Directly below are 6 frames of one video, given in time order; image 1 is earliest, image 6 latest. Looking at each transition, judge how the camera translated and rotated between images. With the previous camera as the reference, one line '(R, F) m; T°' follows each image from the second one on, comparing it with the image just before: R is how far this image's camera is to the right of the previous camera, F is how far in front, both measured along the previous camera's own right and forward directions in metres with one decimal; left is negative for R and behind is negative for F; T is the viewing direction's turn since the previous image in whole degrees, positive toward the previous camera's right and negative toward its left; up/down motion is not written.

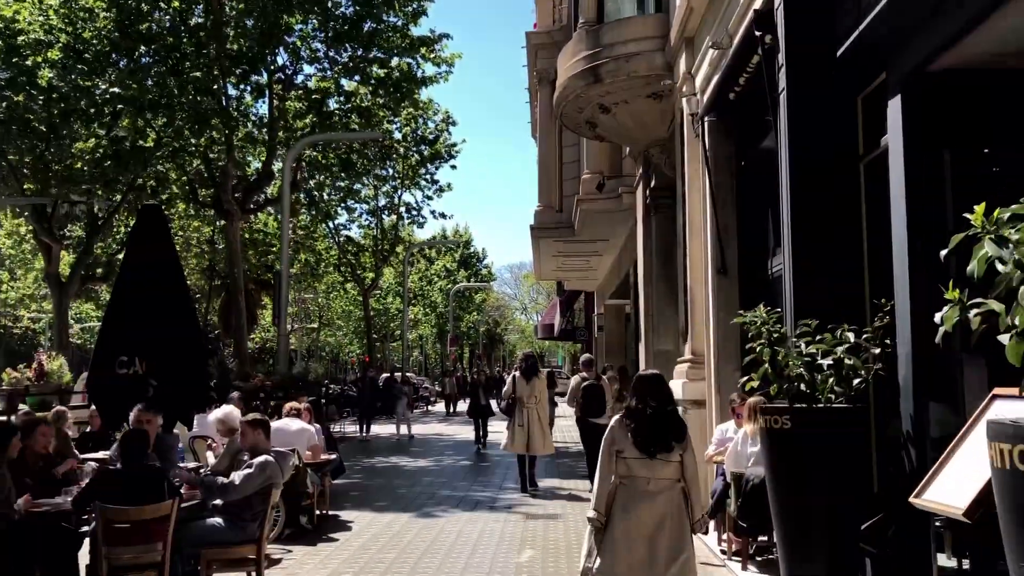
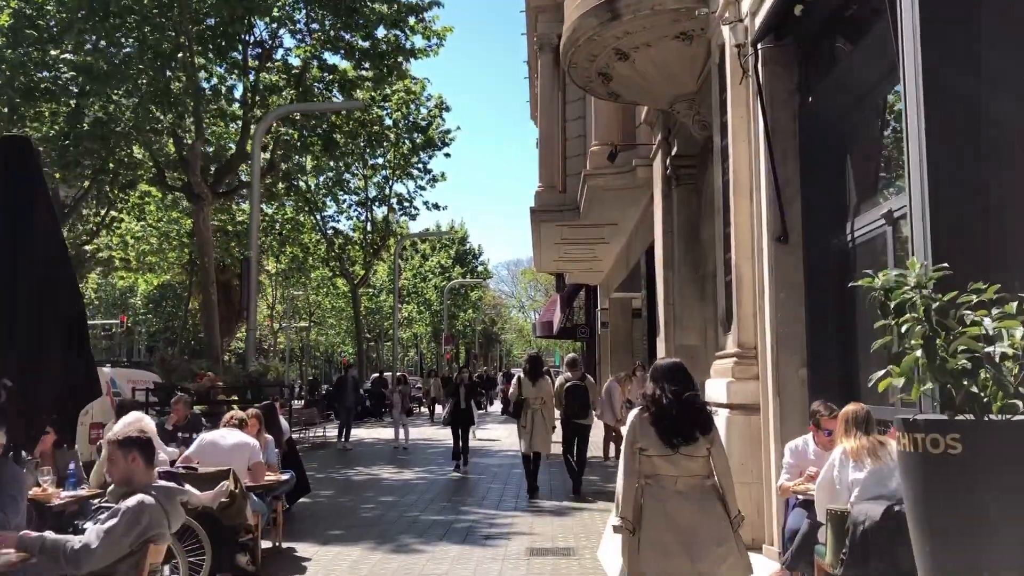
(0.0, +1.9) m; 0°
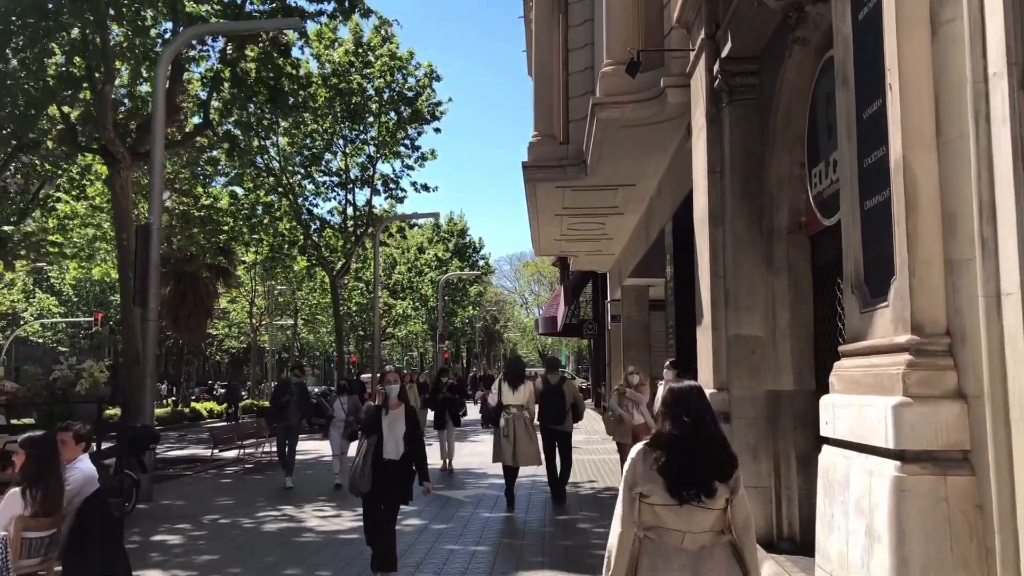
(+0.3, +3.8) m; 0°
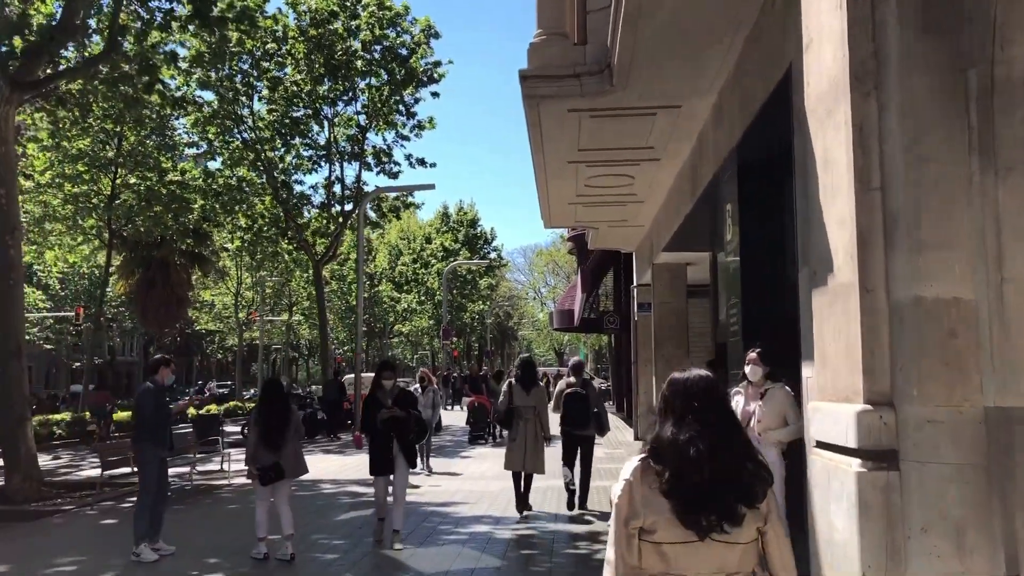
(+0.2, +3.9) m; -1°
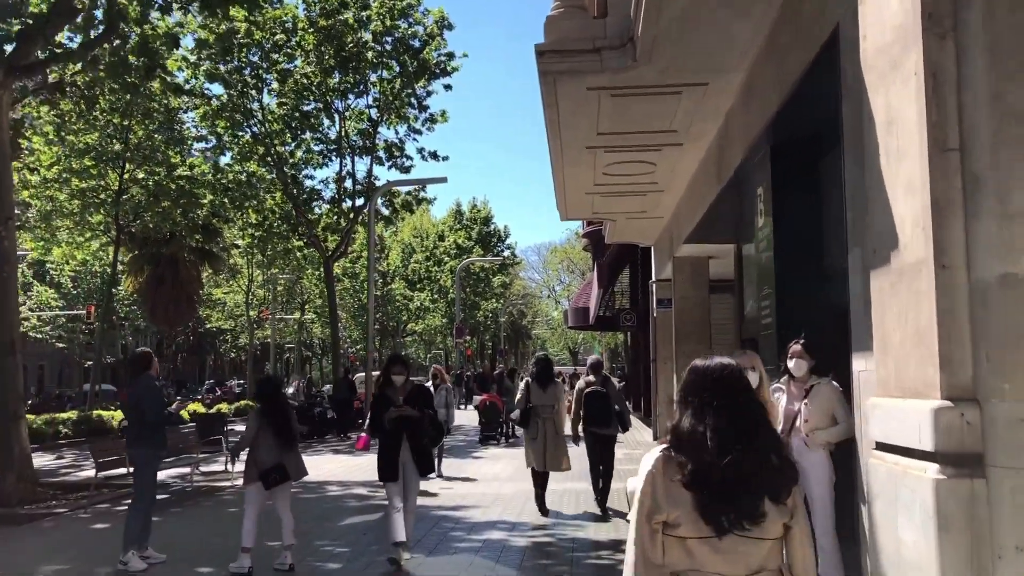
(0.0, +0.6) m; -1°
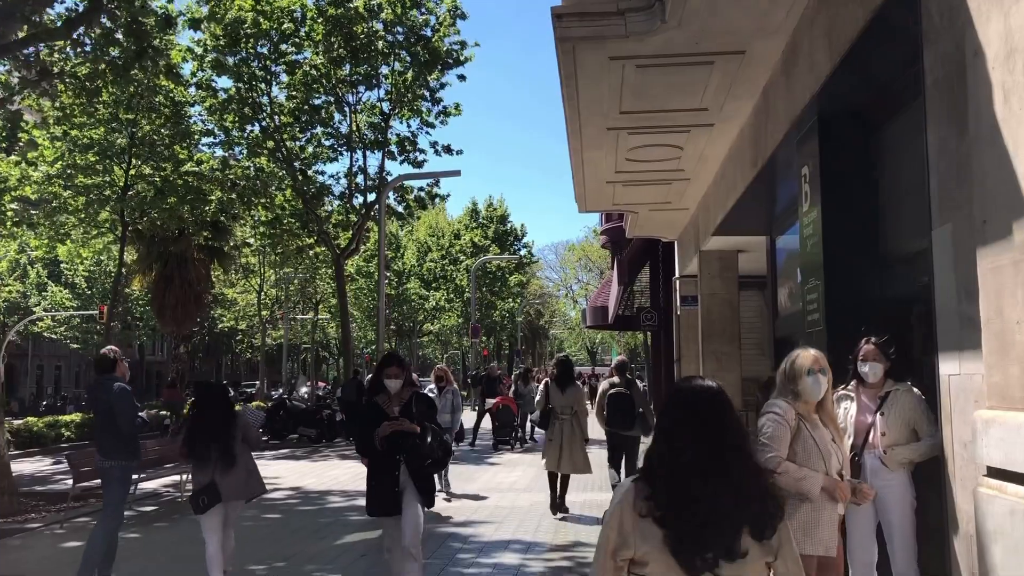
(0.0, +0.9) m; -1°
